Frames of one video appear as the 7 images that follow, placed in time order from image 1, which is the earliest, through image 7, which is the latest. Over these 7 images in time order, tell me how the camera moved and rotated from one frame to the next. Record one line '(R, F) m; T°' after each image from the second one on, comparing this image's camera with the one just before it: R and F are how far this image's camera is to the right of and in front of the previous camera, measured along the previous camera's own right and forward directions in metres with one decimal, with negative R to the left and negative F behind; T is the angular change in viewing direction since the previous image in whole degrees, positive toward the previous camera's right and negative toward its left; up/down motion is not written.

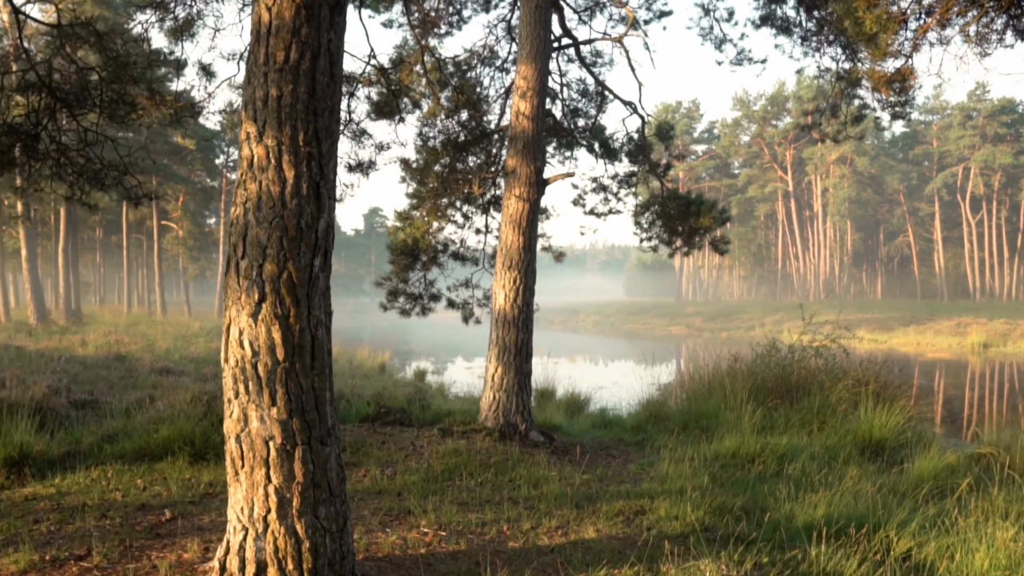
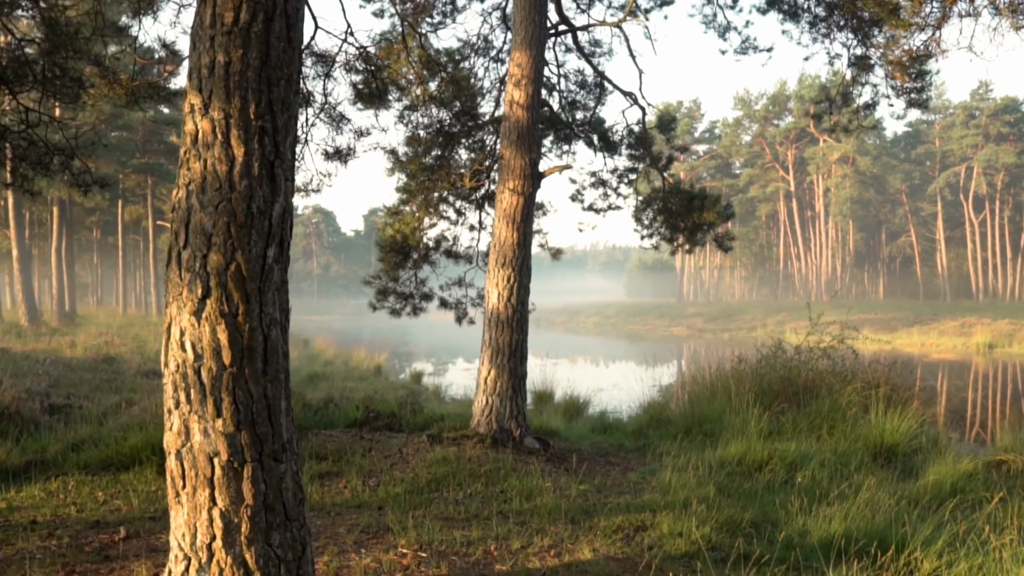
(+0.1, +0.3) m; 0°
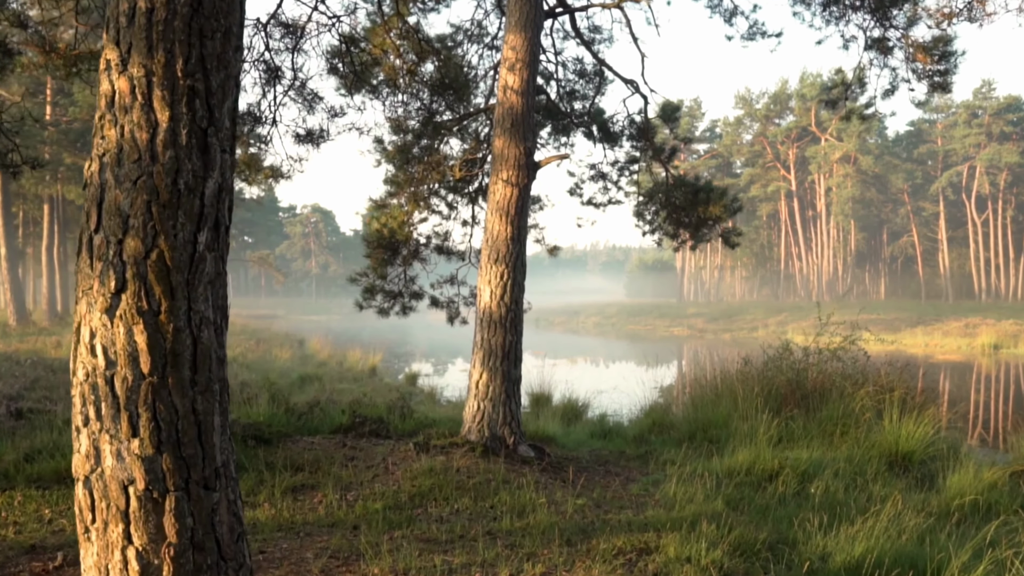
(+0.1, +0.4) m; 0°
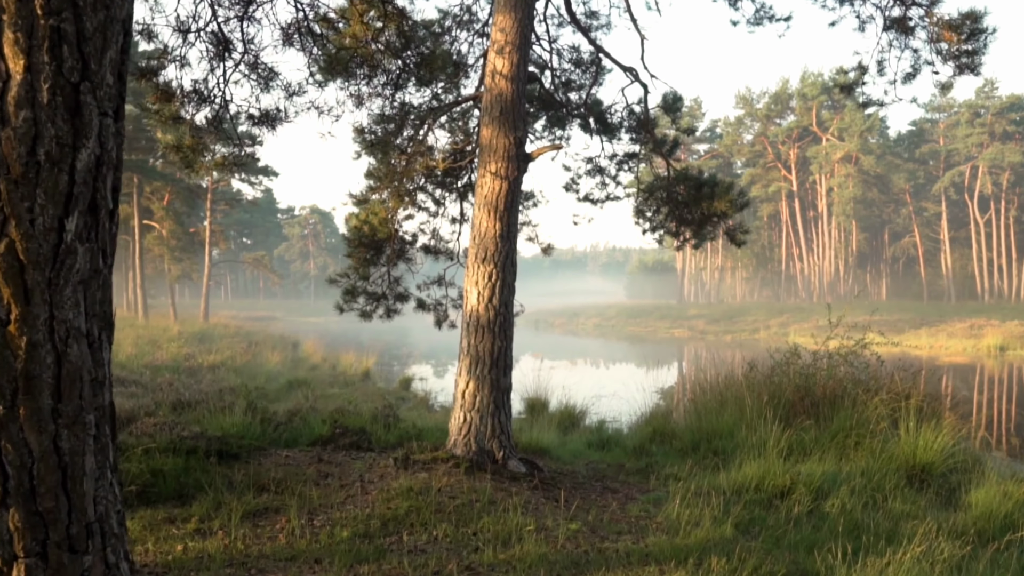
(+0.1, +0.5) m; 0°
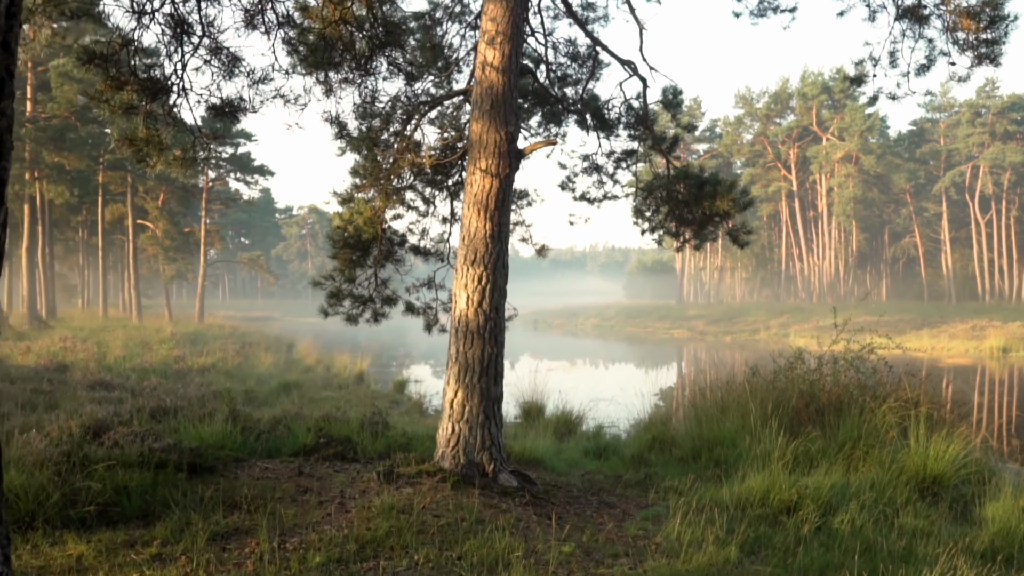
(+0.1, +0.3) m; 0°
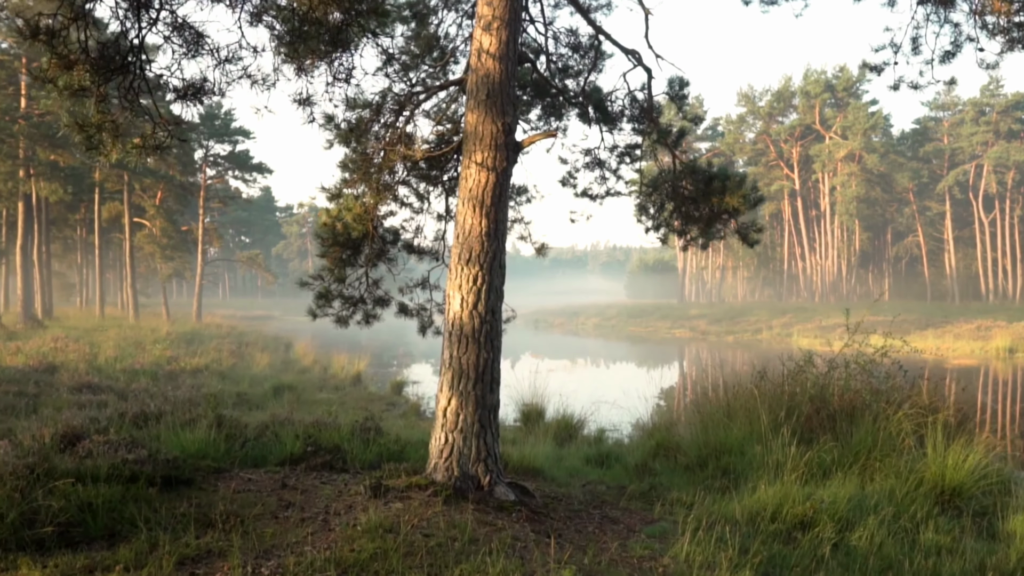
(0.0, +0.3) m; 0°
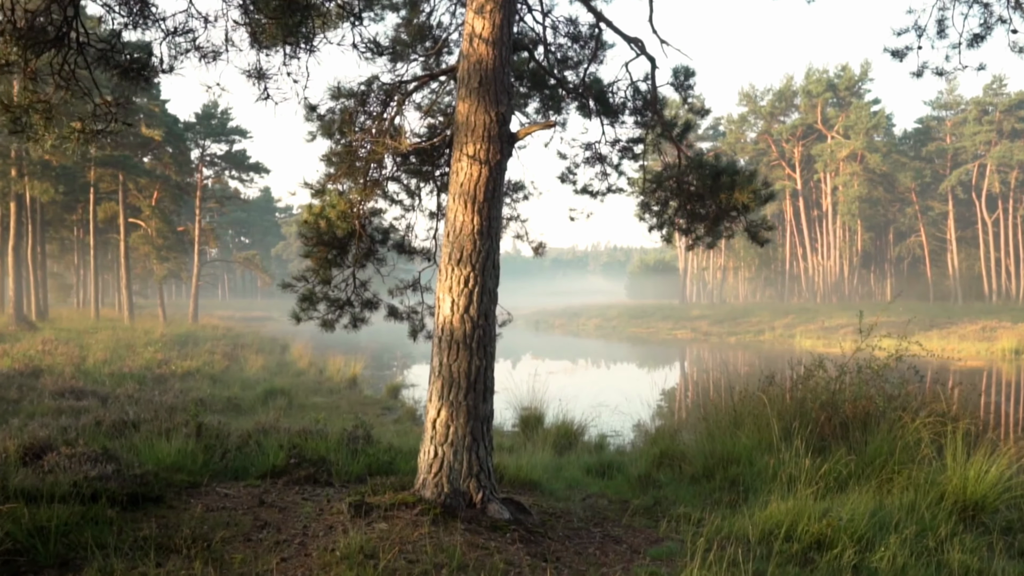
(0.0, +0.3) m; 0°
